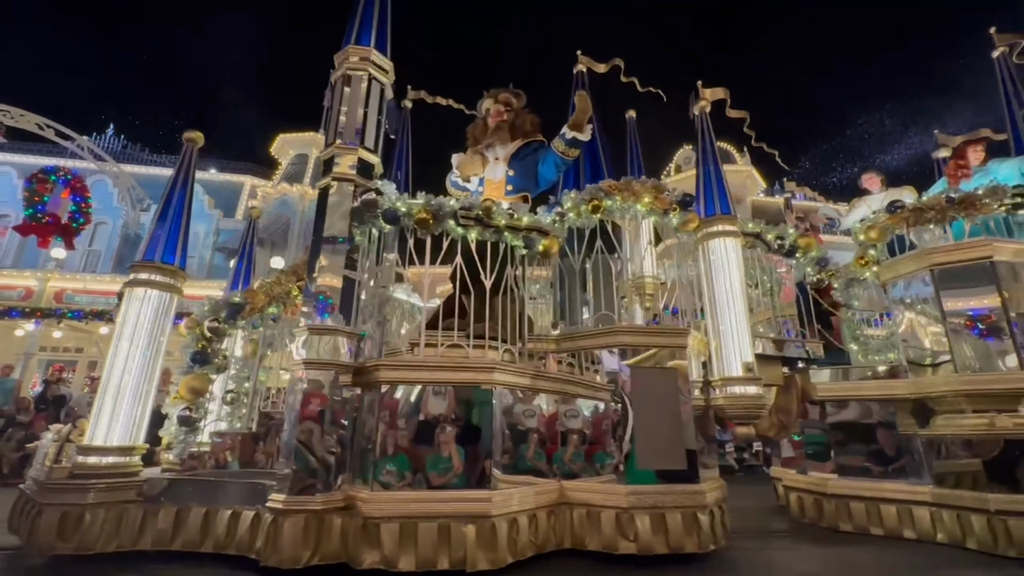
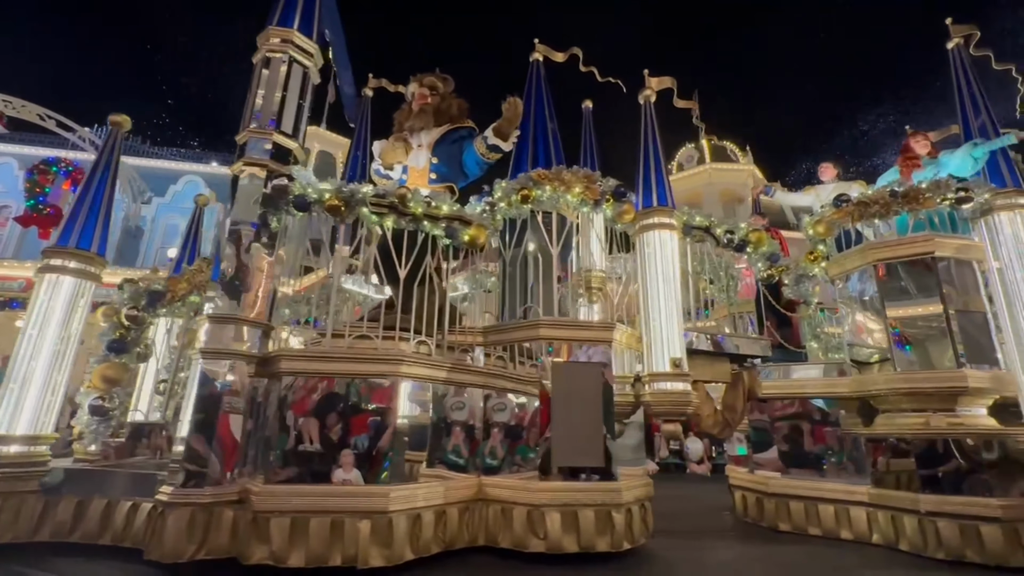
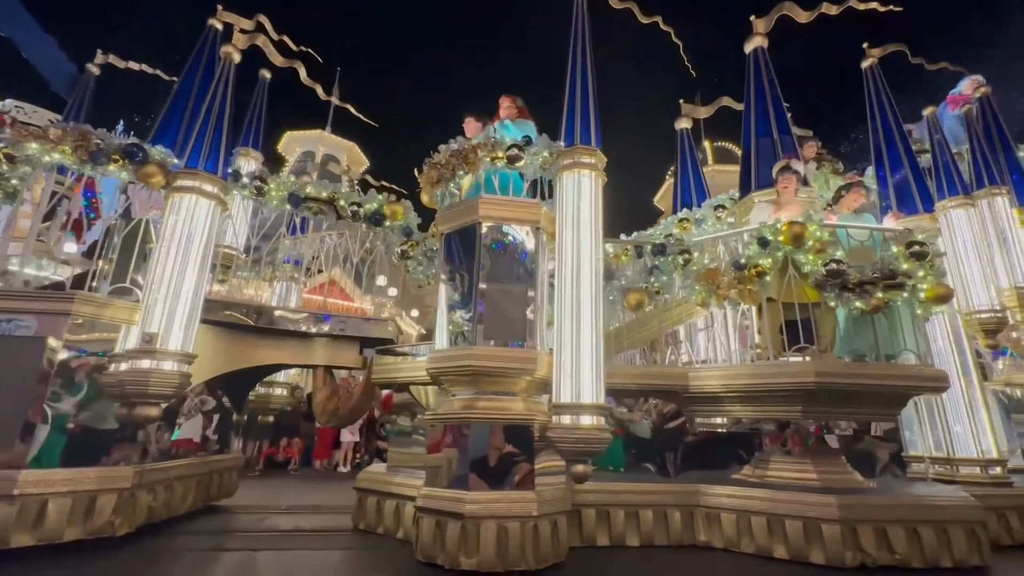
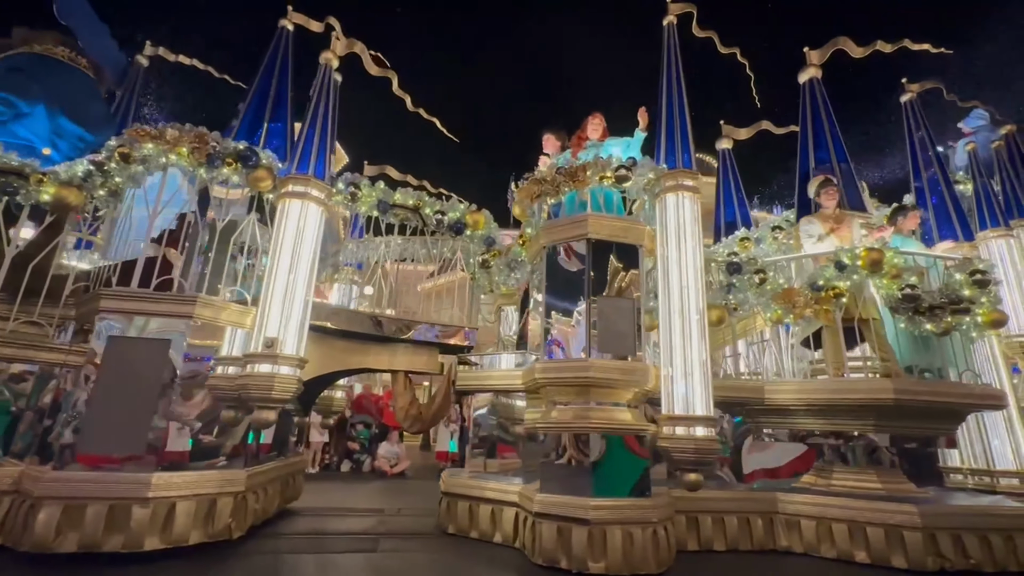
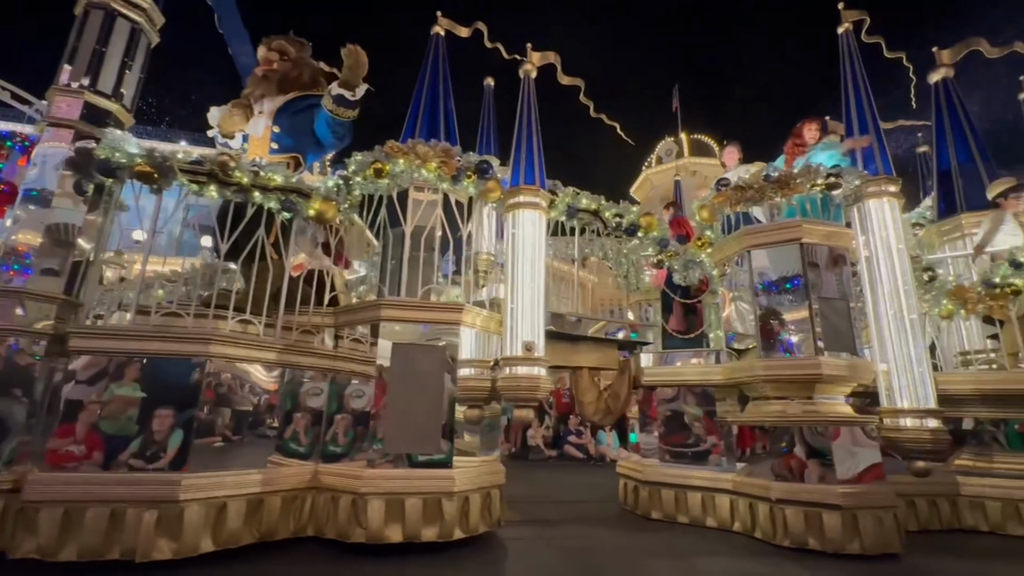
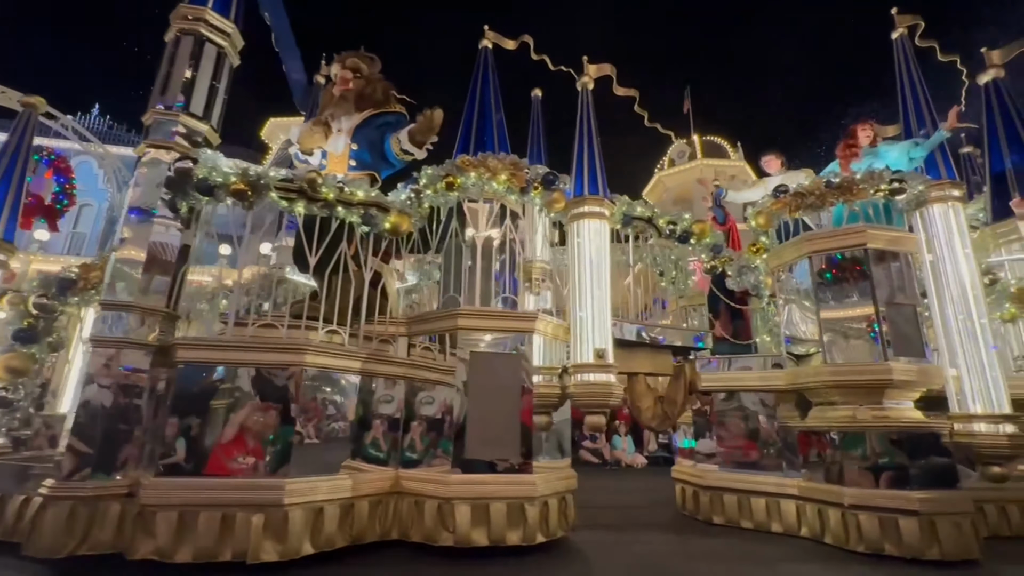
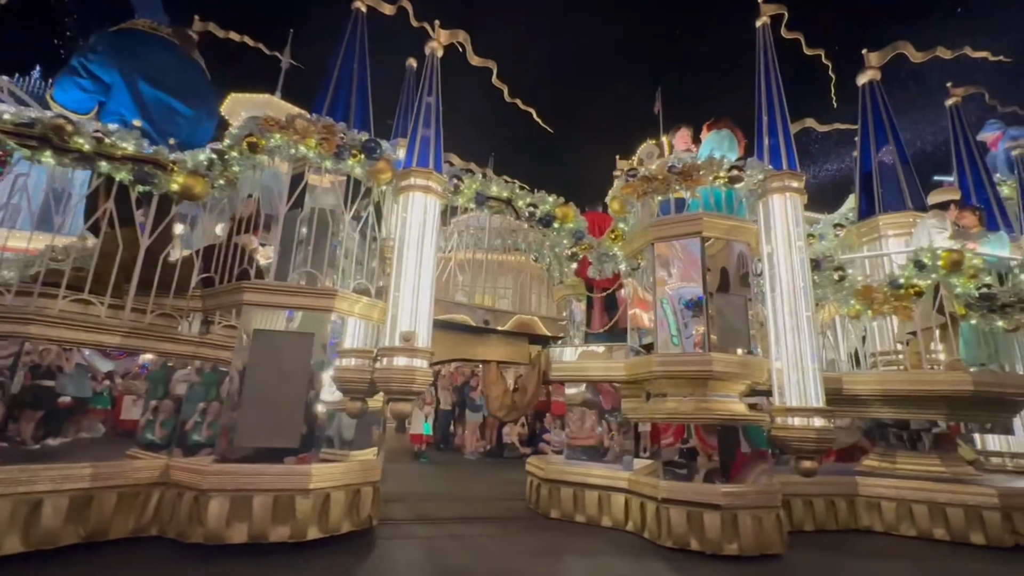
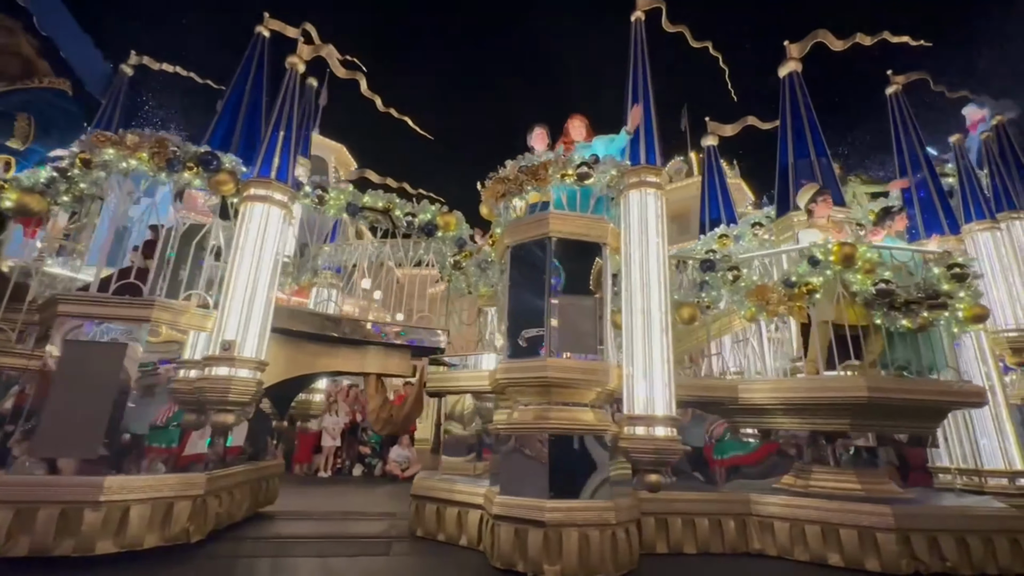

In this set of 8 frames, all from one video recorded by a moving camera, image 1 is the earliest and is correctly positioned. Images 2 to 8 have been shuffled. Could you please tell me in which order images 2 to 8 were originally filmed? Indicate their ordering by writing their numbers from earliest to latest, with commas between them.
2, 6, 5, 7, 4, 8, 3
